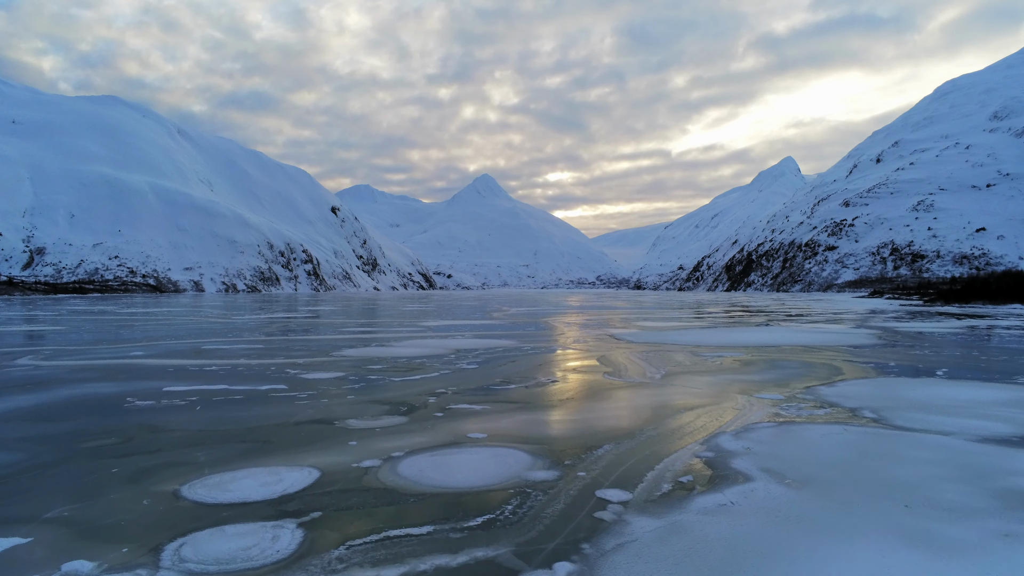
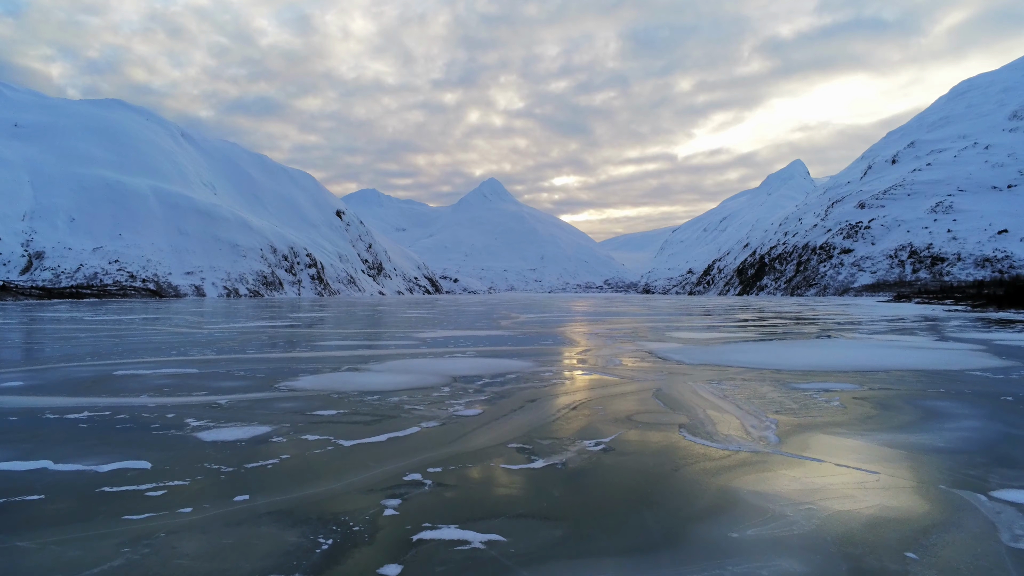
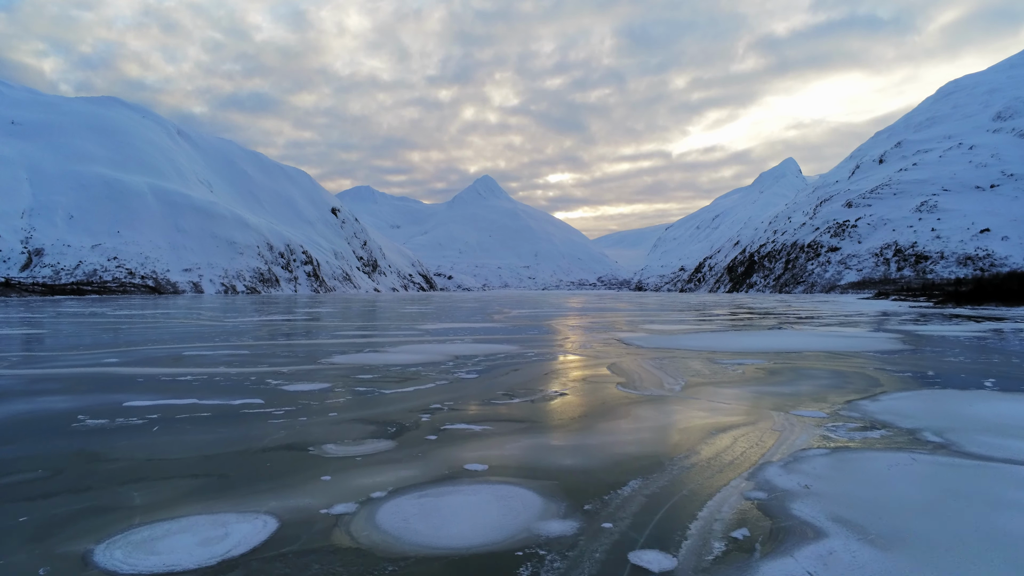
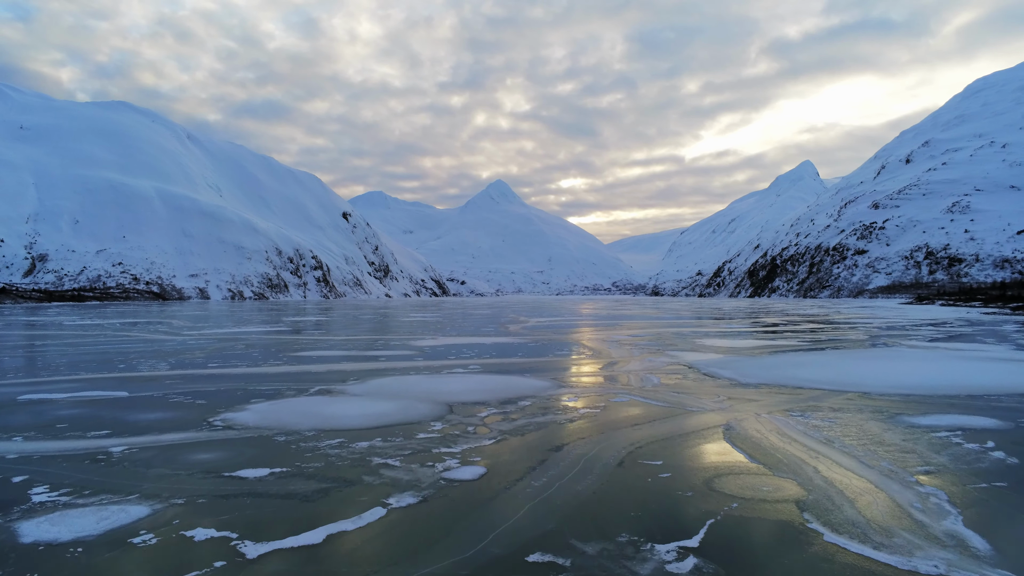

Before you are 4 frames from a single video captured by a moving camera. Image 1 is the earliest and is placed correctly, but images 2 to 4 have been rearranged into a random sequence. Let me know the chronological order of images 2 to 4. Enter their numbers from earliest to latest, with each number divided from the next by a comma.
3, 2, 4
